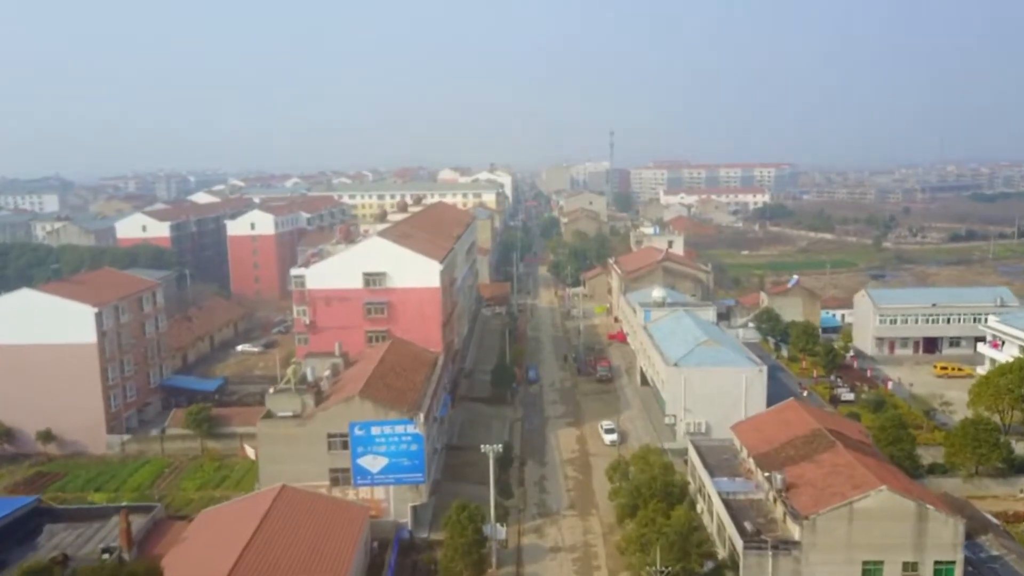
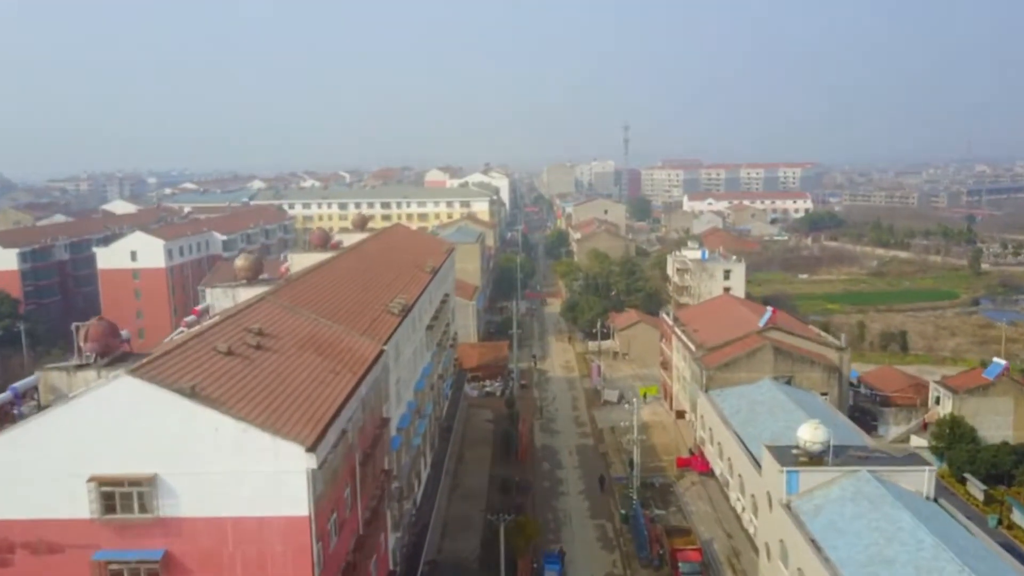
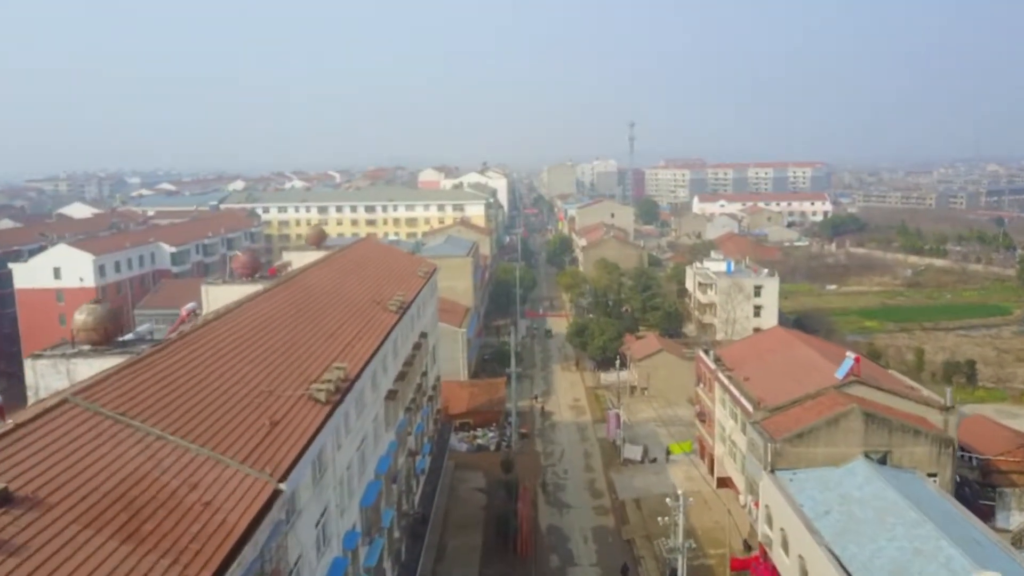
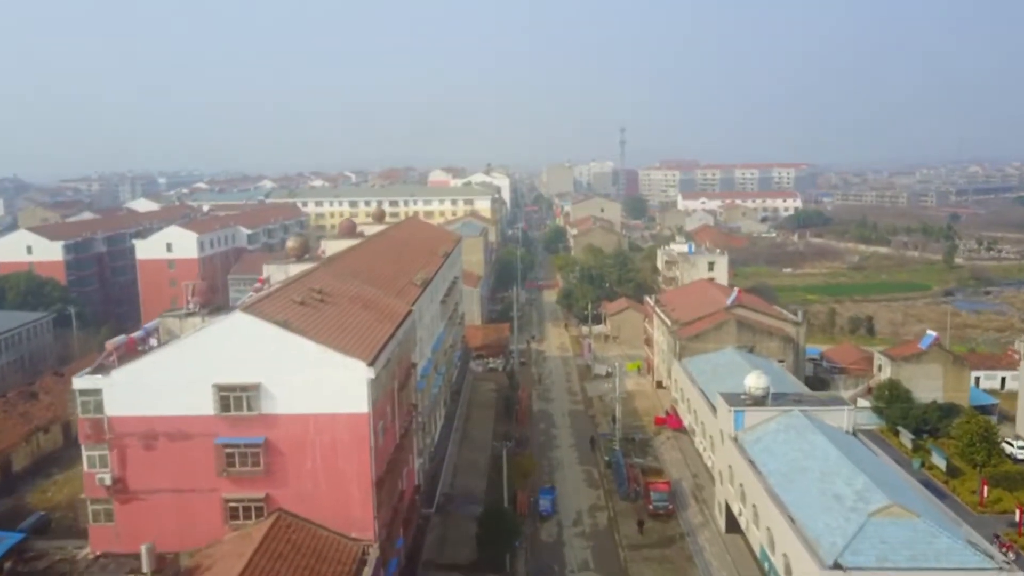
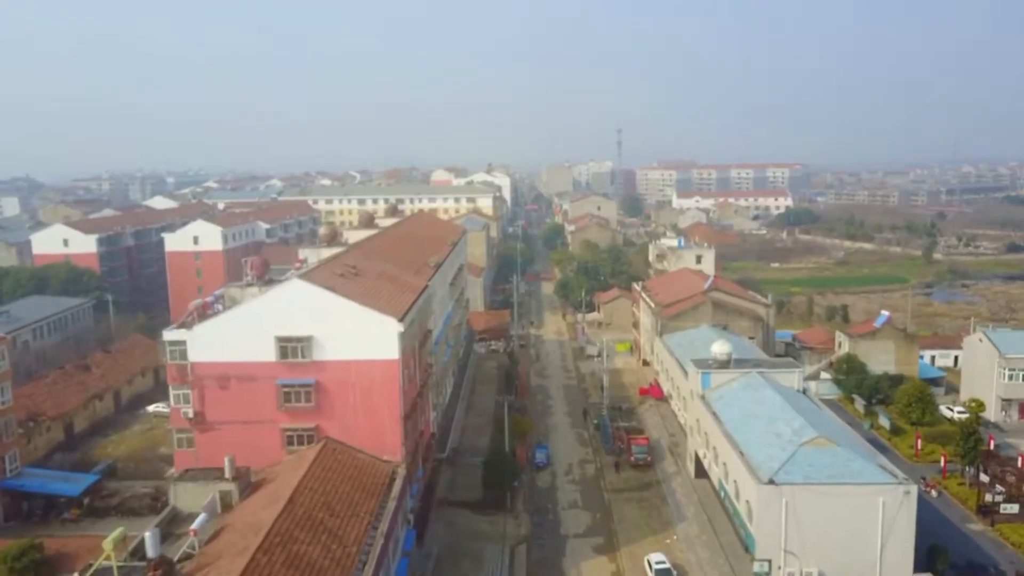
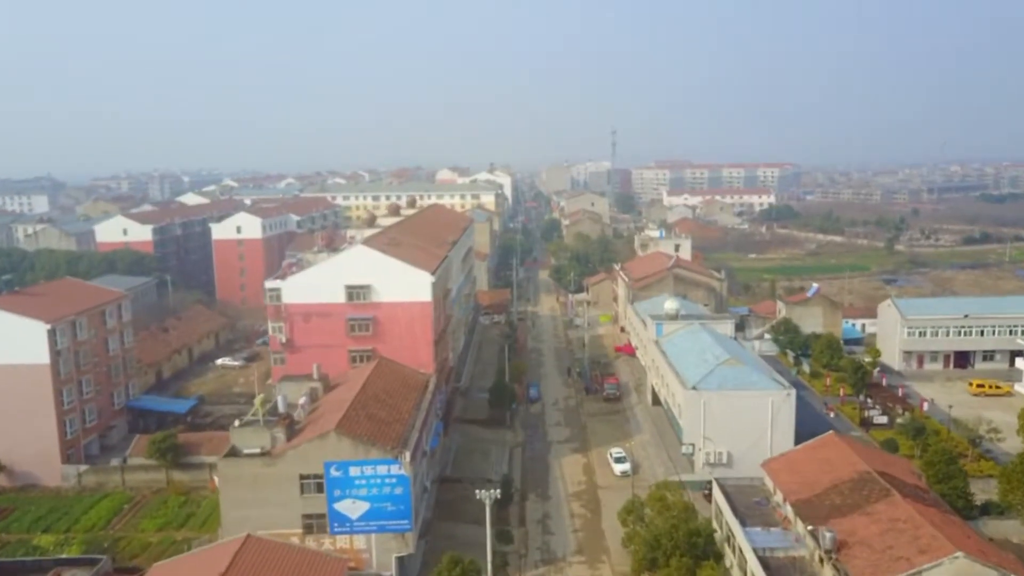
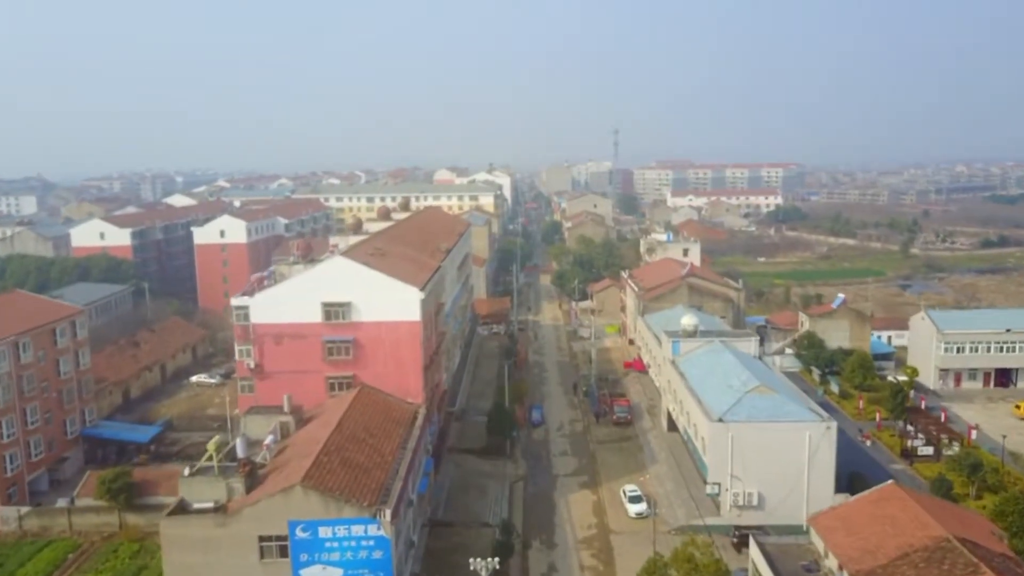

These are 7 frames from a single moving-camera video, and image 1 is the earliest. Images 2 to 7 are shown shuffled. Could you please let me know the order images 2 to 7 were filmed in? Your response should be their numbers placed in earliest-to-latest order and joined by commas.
6, 7, 5, 4, 2, 3
